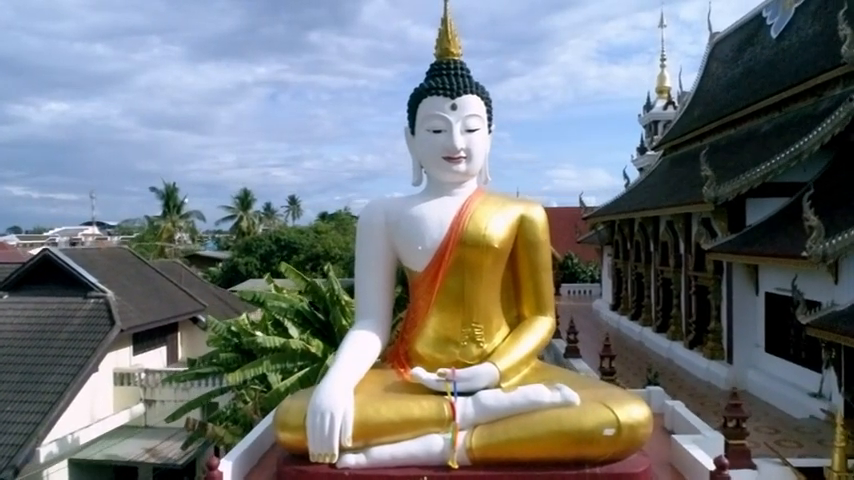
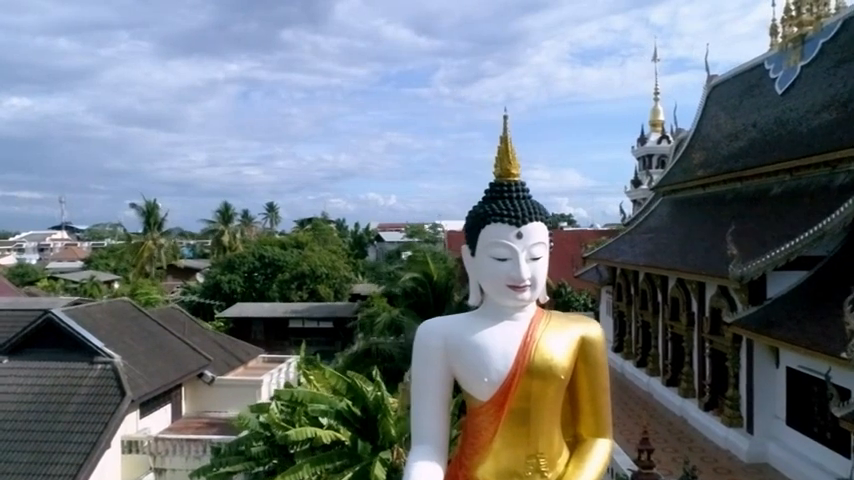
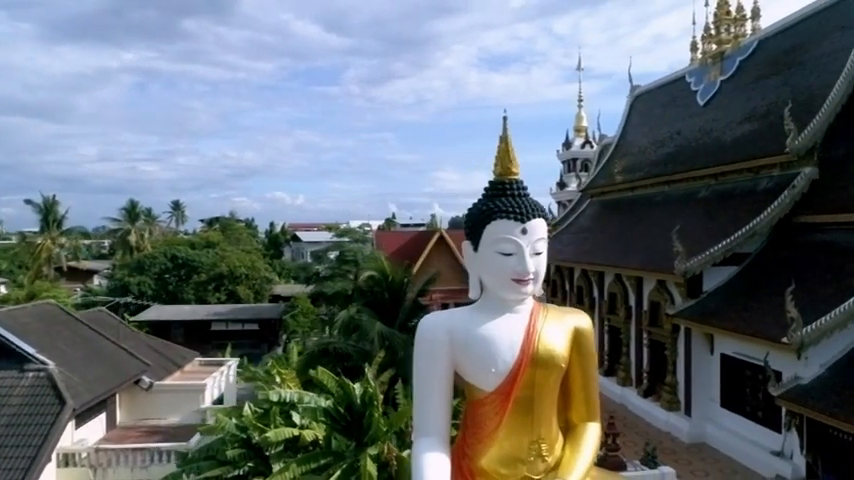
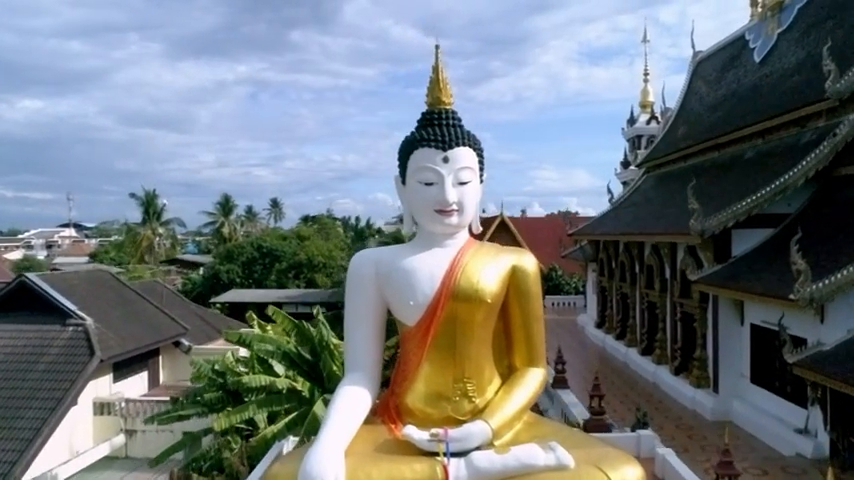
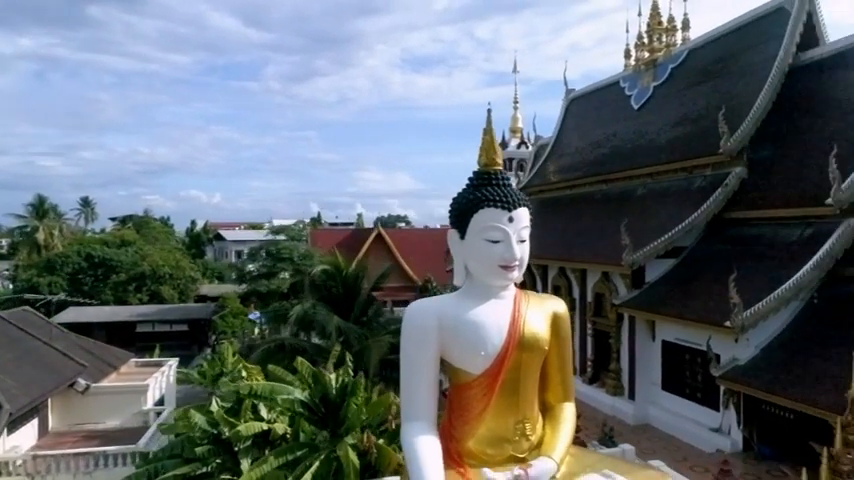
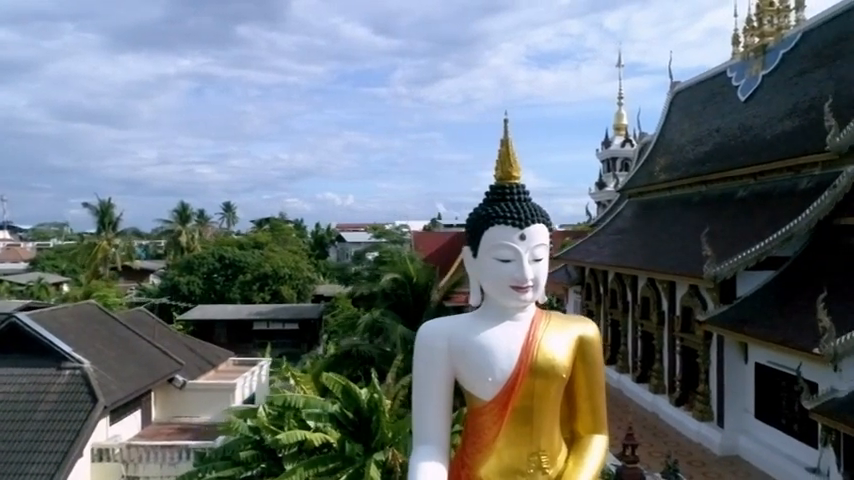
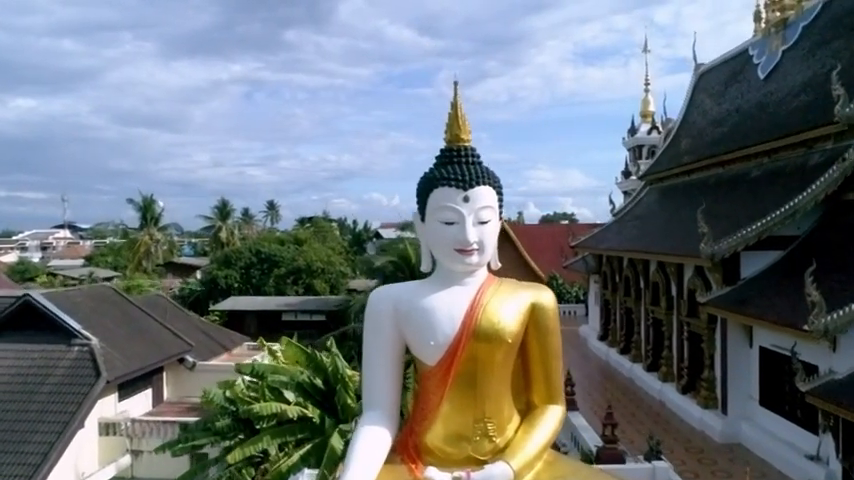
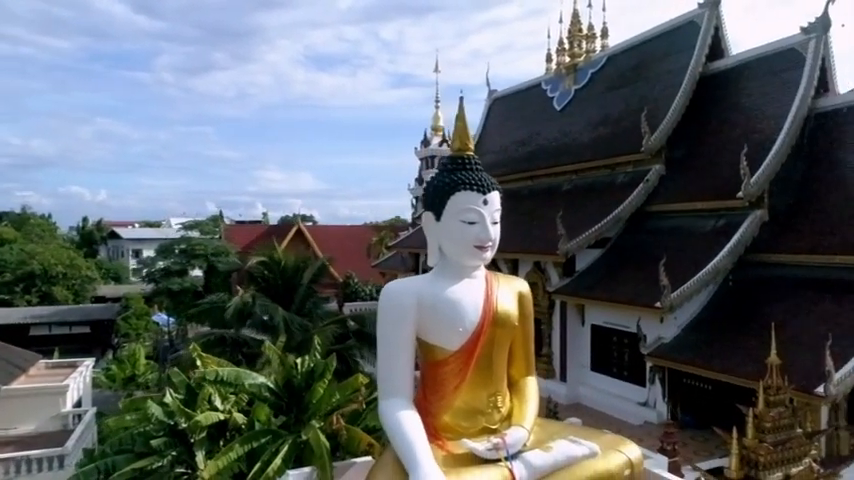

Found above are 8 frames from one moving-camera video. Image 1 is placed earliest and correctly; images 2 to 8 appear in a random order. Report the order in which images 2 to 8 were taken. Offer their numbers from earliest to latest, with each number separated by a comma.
4, 7, 2, 6, 3, 5, 8
